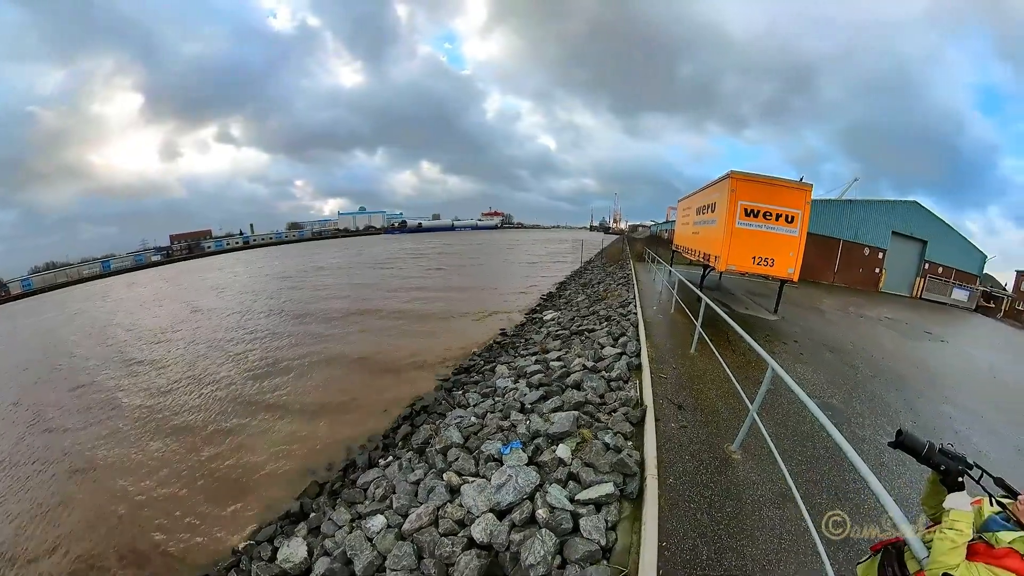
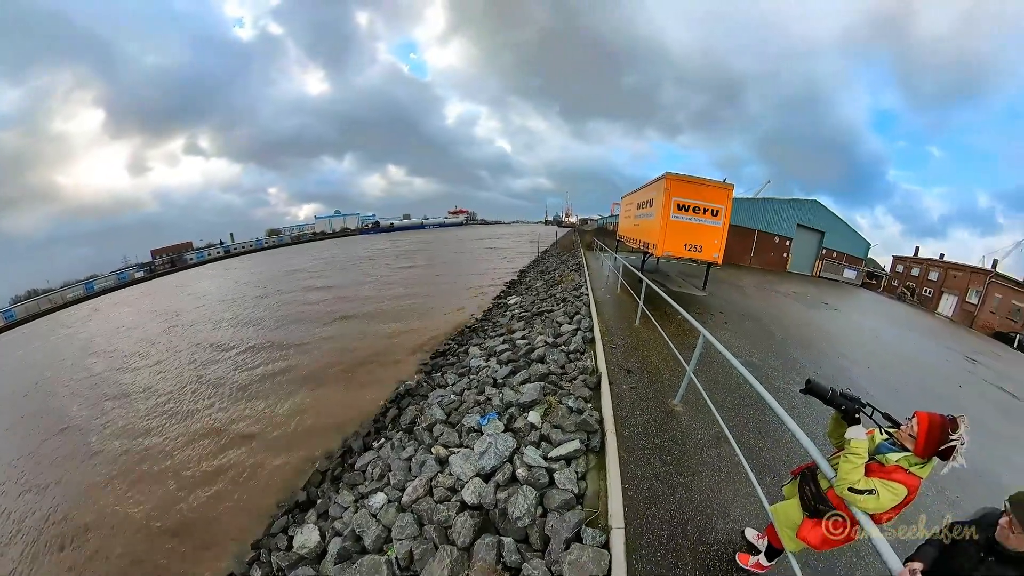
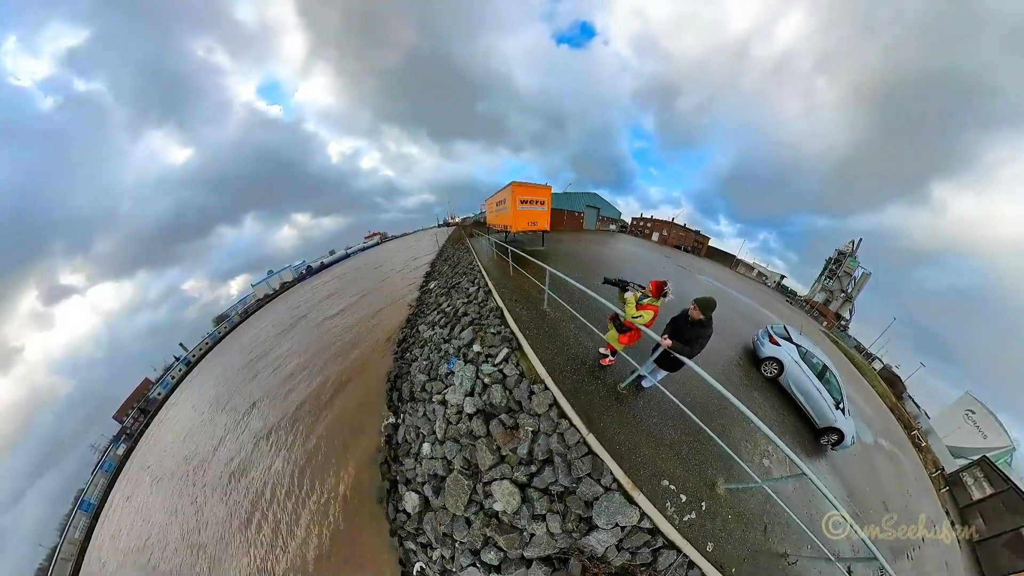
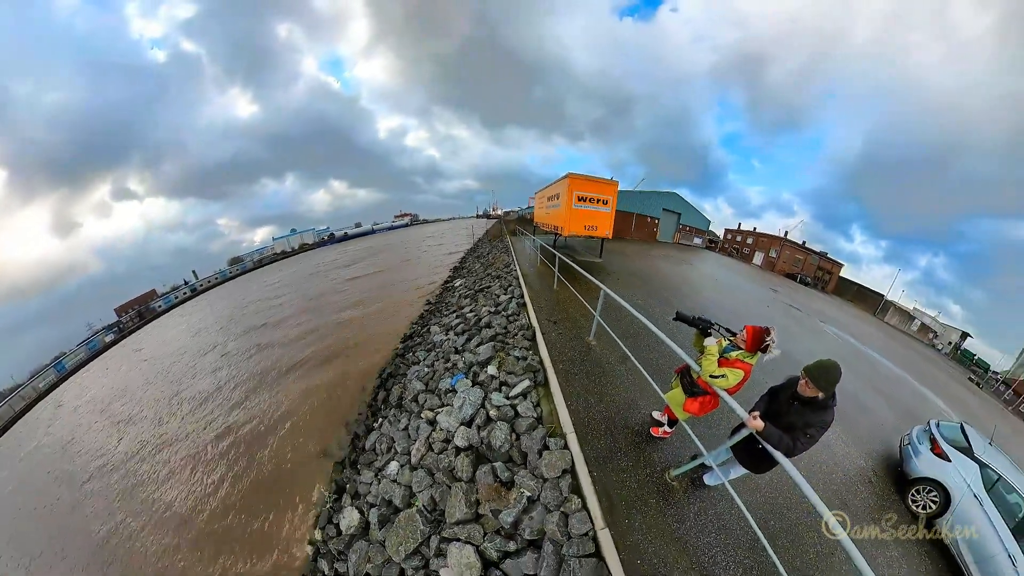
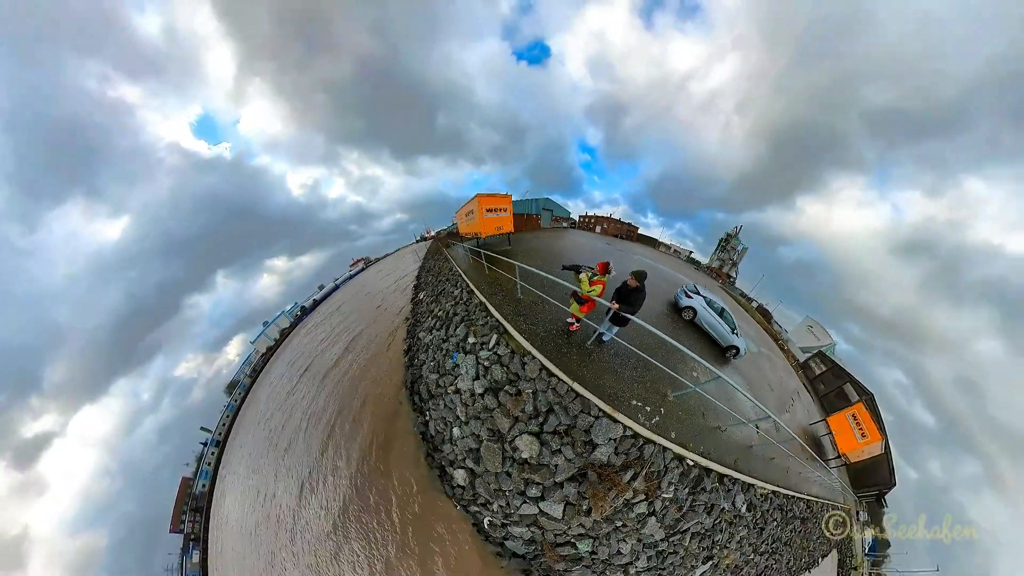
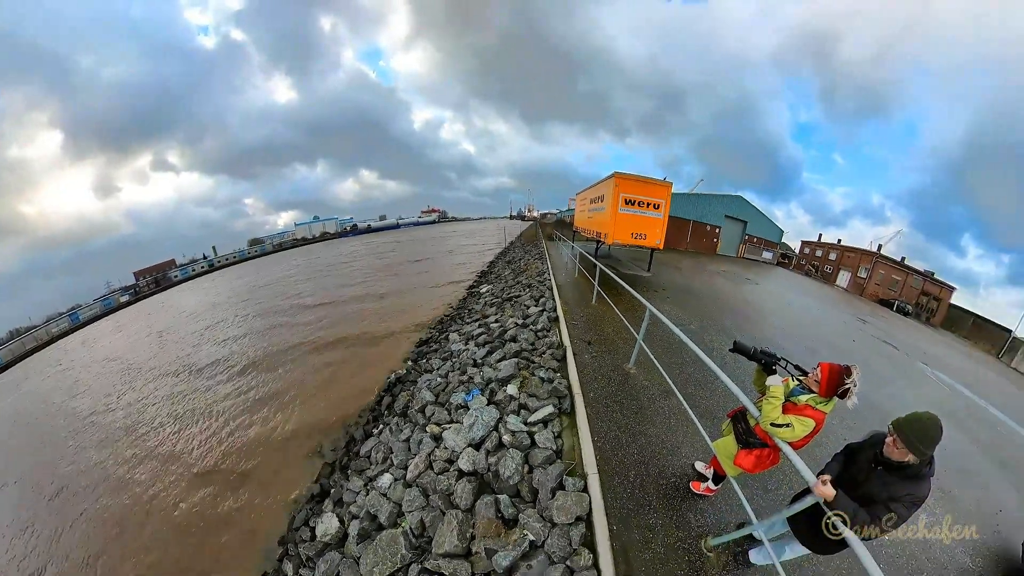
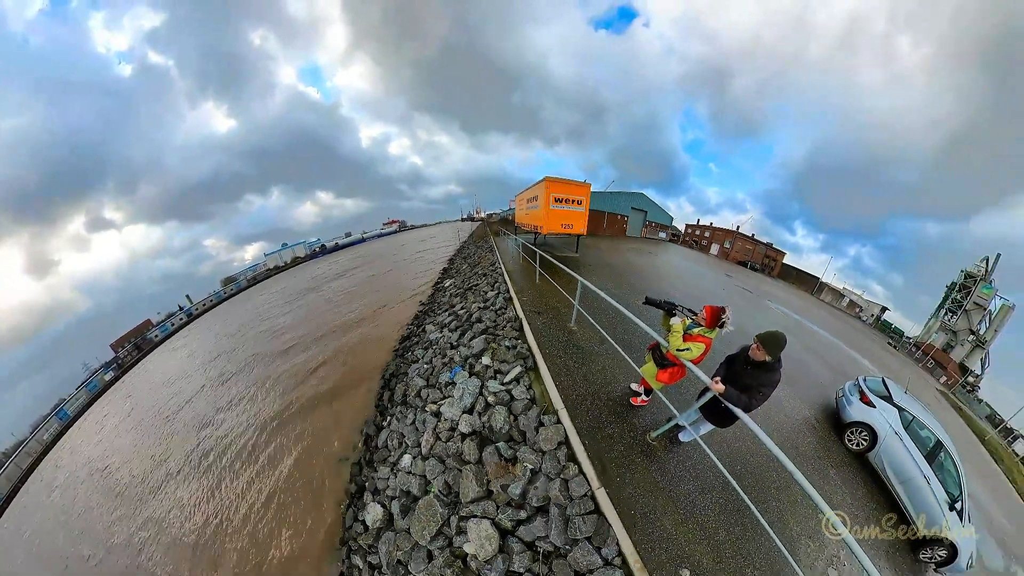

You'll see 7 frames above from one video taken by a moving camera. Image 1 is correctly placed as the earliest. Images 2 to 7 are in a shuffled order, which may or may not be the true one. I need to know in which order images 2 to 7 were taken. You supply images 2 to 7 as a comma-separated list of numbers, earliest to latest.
2, 6, 4, 7, 3, 5
